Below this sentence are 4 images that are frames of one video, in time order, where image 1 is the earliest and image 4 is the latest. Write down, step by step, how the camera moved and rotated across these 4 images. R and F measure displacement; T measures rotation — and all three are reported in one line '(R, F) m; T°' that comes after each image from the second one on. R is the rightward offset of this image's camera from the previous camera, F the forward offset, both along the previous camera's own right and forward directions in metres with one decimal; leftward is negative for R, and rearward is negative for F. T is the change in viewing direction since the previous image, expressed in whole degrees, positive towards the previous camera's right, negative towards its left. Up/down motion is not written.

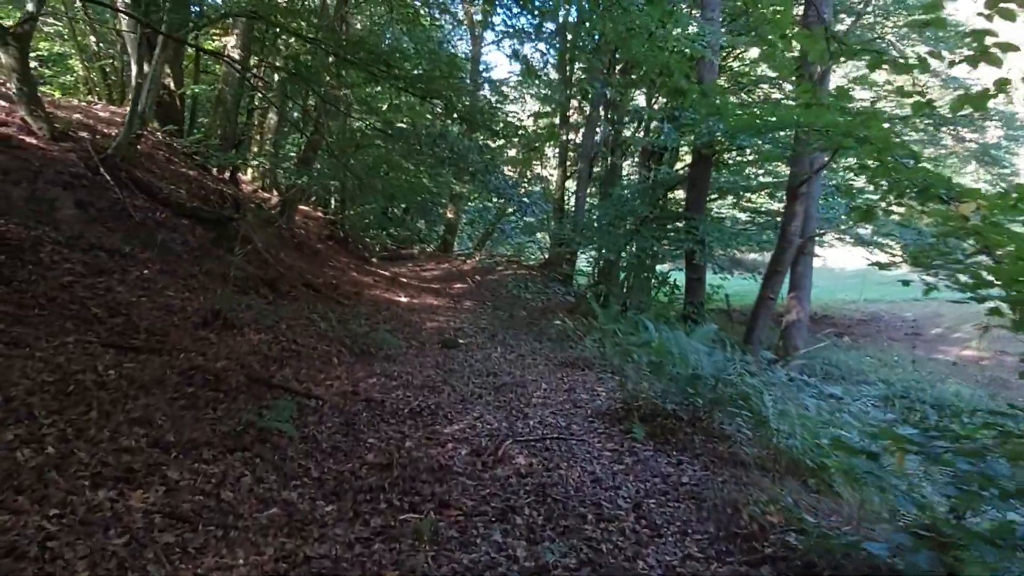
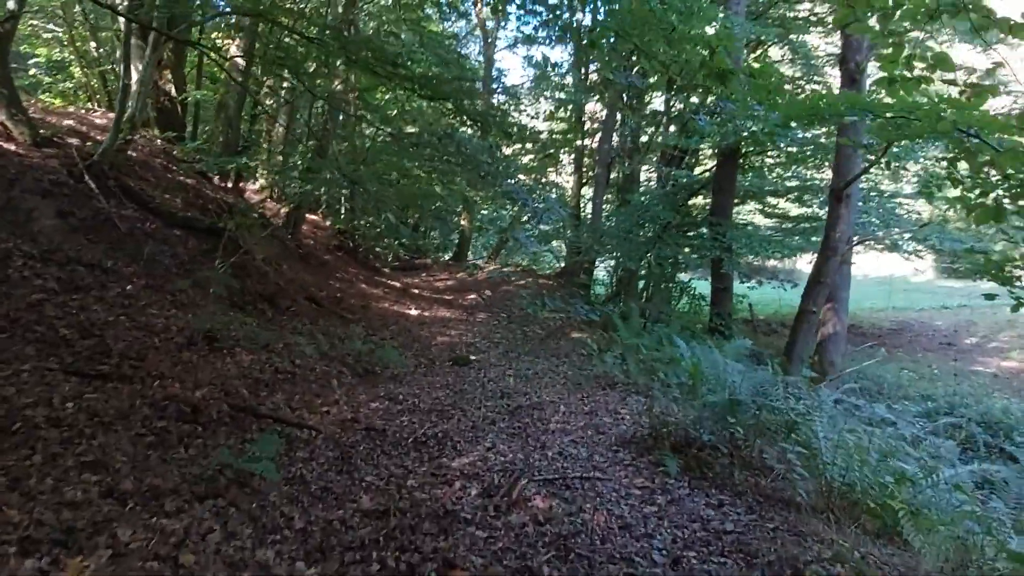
(0.0, +0.6) m; -1°
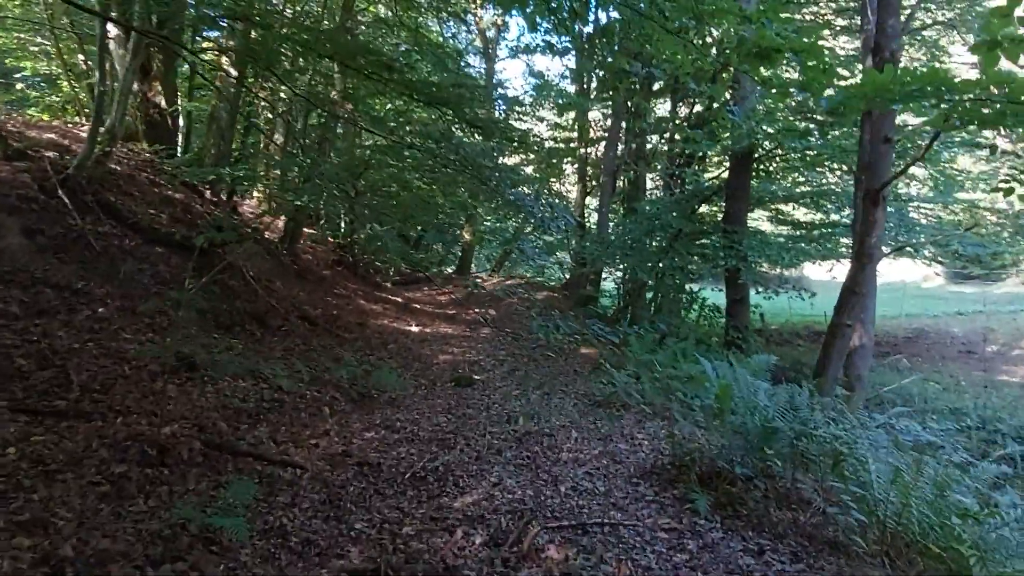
(0.0, +0.5) m; 0°
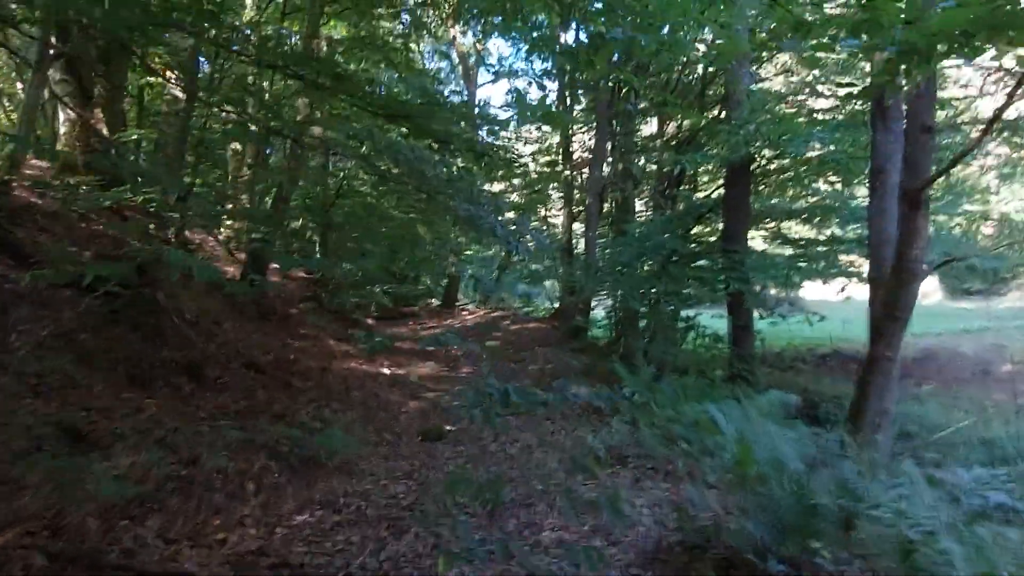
(+0.2, +1.0) m; +1°
